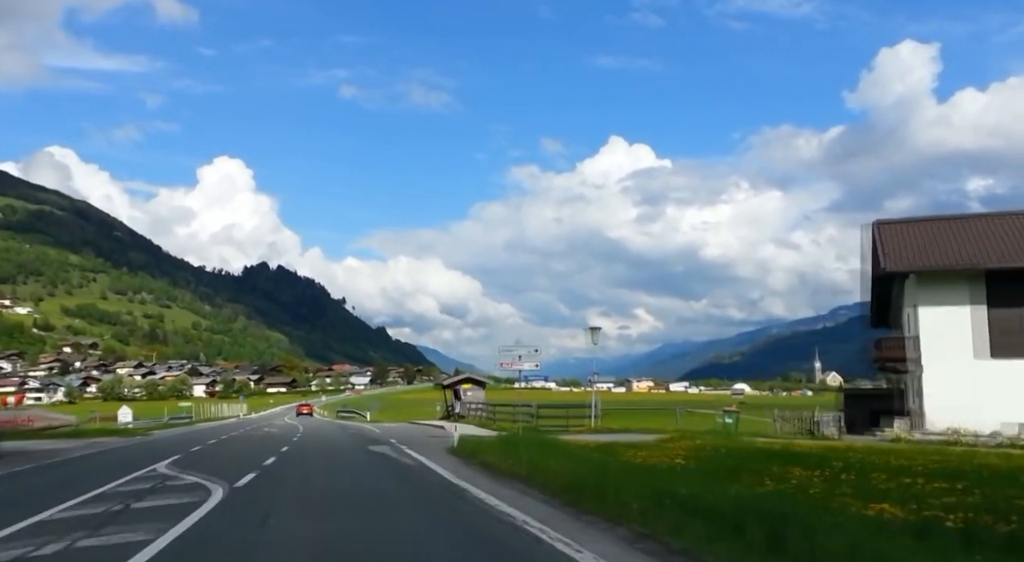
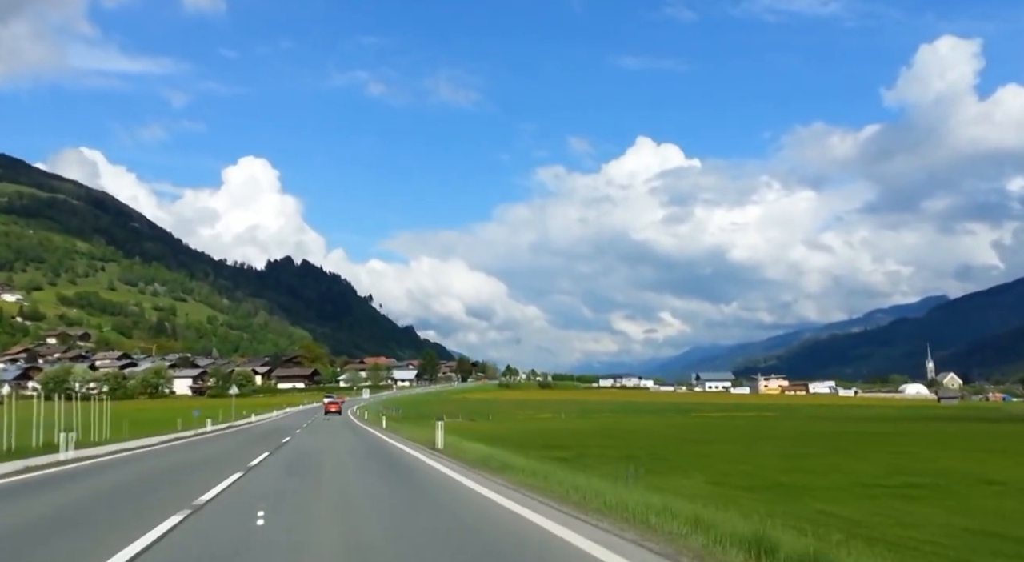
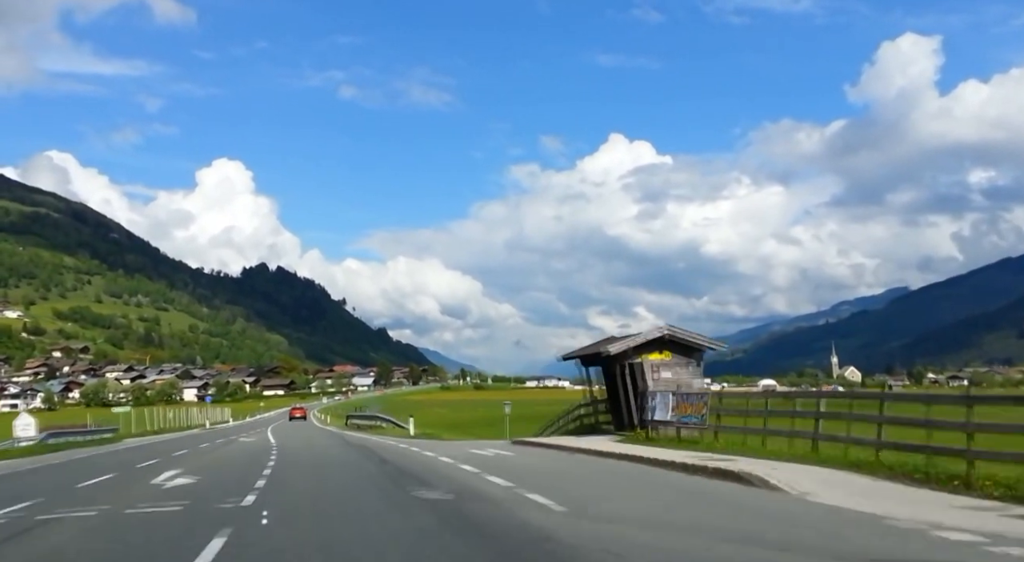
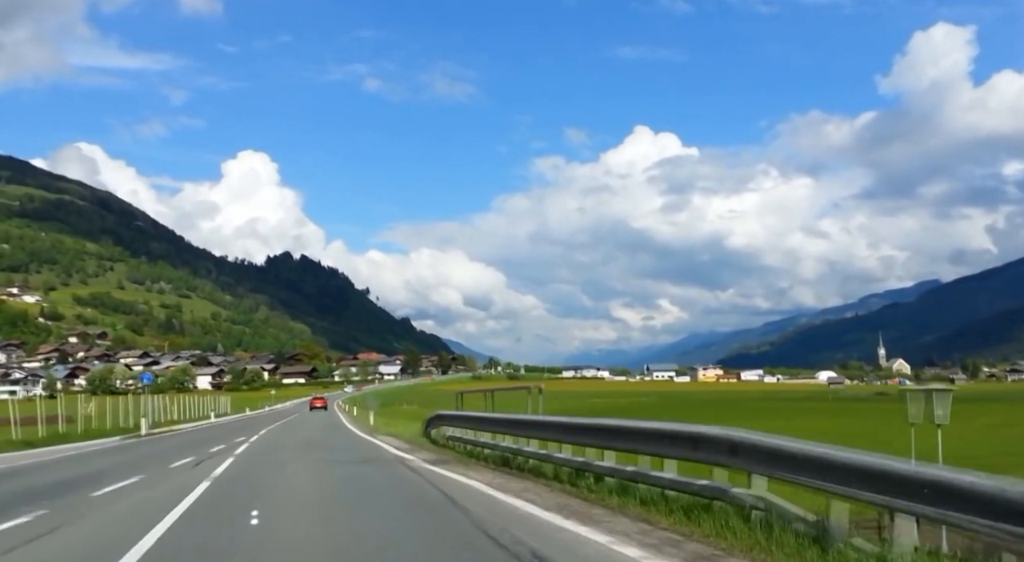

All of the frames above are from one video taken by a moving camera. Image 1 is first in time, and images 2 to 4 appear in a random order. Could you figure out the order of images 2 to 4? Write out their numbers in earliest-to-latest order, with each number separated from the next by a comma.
3, 4, 2
